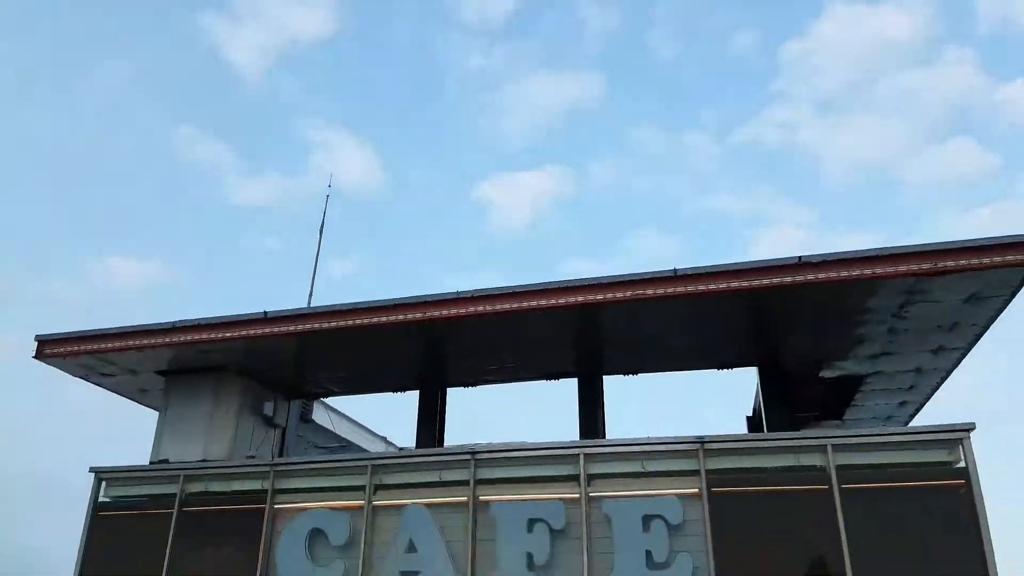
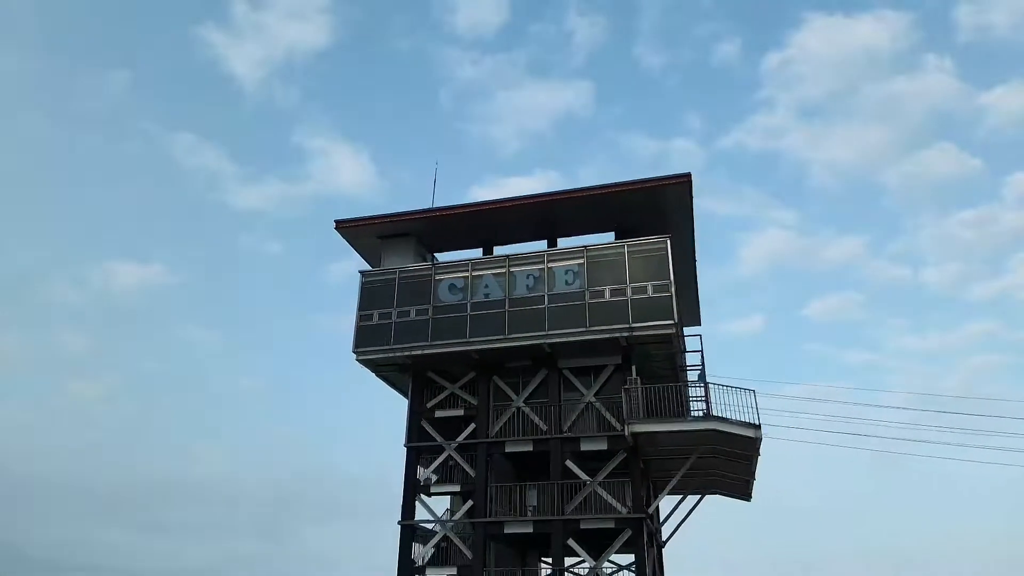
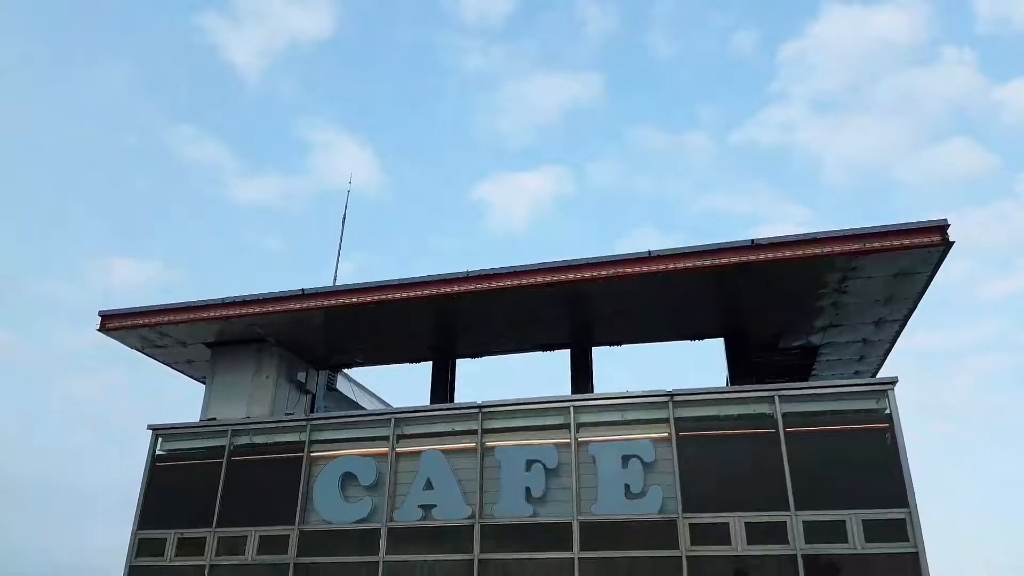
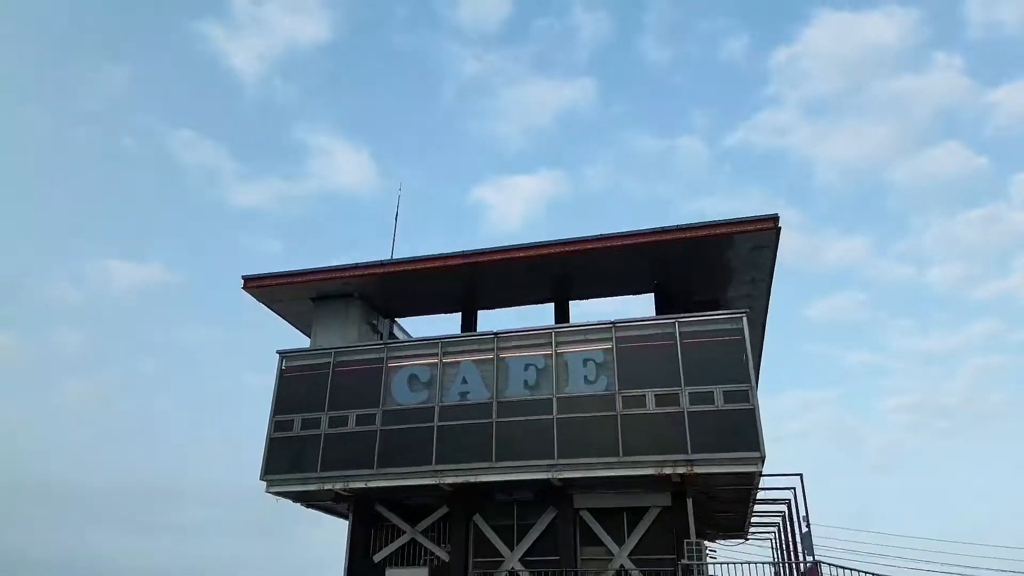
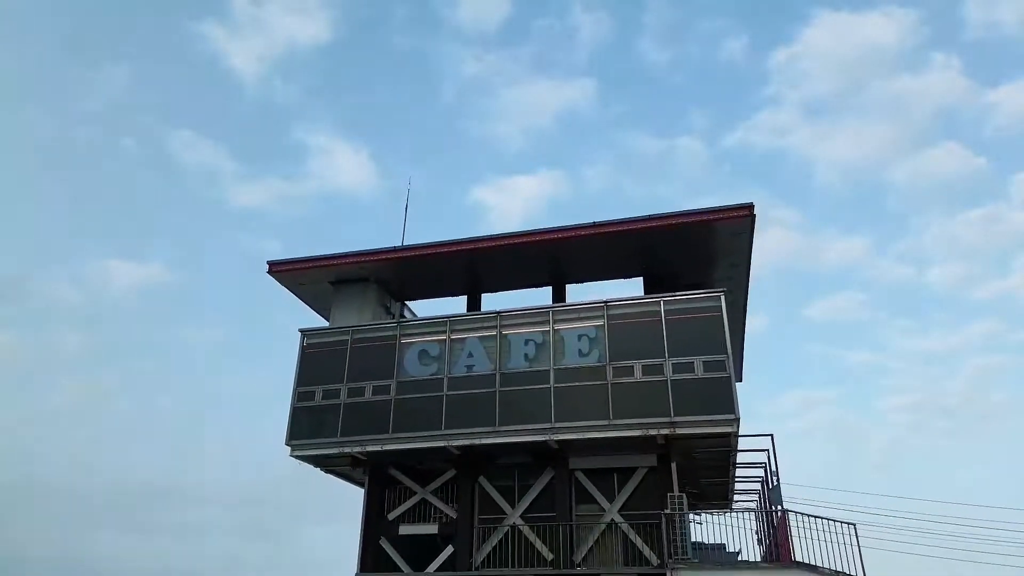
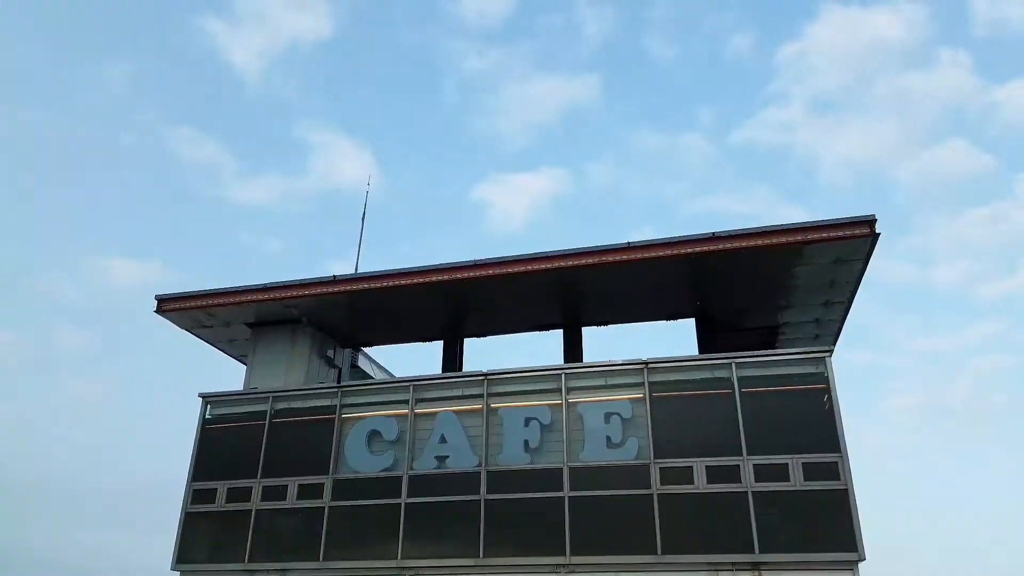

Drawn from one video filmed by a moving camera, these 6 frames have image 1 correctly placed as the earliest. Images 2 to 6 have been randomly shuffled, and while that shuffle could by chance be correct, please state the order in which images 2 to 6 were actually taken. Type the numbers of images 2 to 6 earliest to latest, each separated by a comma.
3, 6, 4, 5, 2
